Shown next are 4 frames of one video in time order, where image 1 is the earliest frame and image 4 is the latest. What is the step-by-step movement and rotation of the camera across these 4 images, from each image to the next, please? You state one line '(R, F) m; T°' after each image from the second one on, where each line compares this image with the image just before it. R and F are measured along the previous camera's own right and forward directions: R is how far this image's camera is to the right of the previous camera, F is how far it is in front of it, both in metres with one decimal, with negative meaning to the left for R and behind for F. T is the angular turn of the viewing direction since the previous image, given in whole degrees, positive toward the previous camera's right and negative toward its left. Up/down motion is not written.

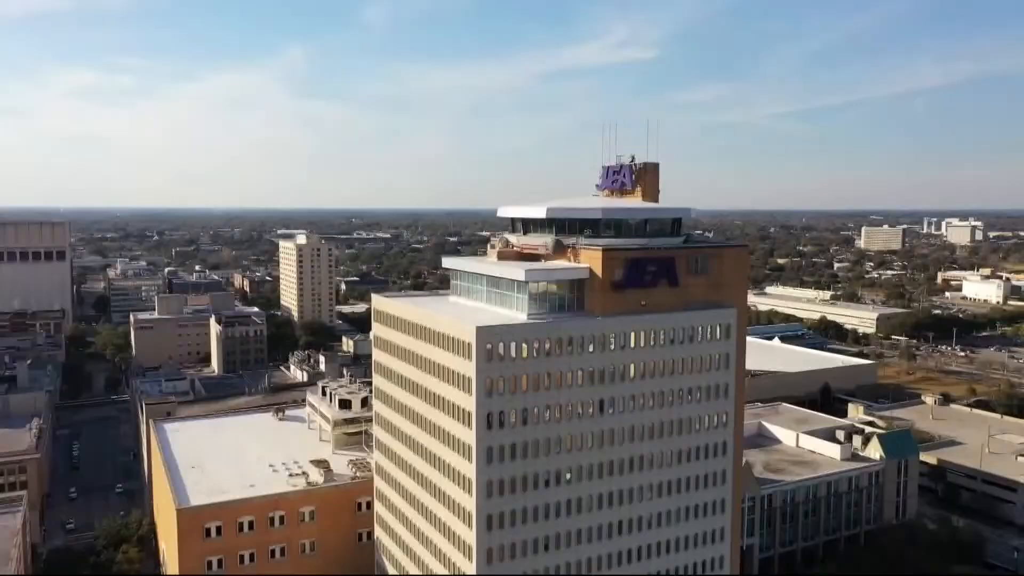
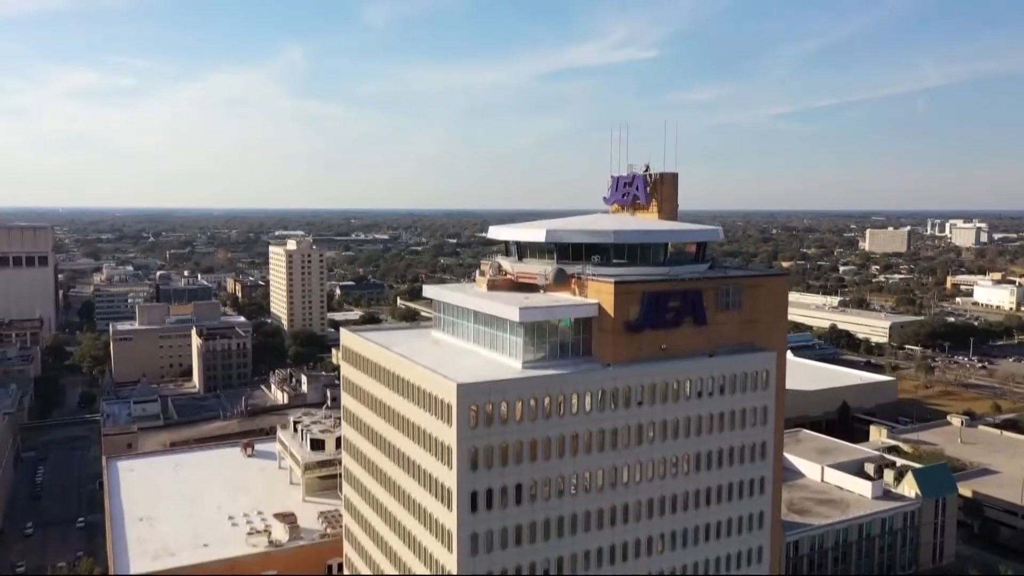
(+0.4, +7.3) m; 0°
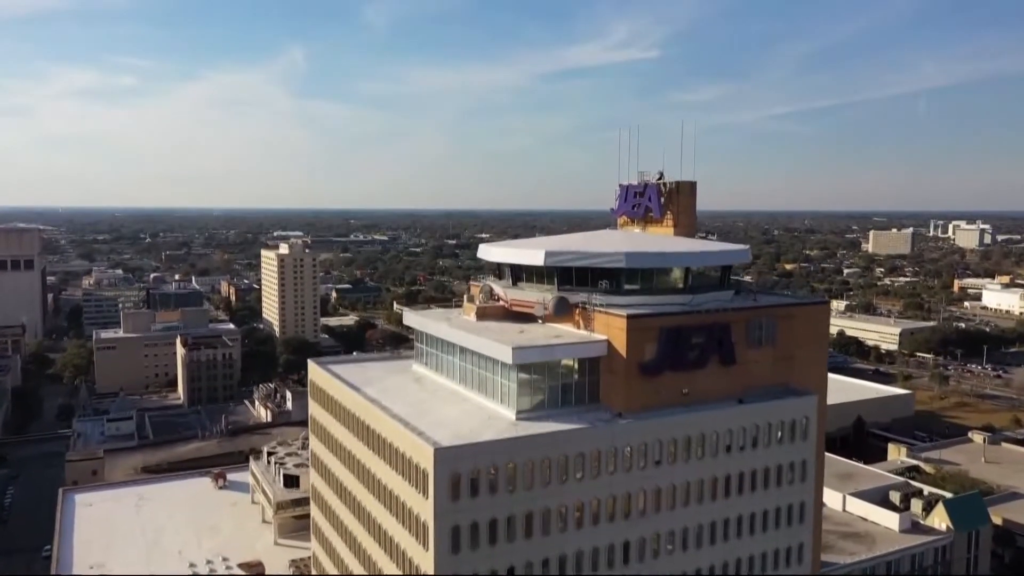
(+0.3, +5.4) m; 0°
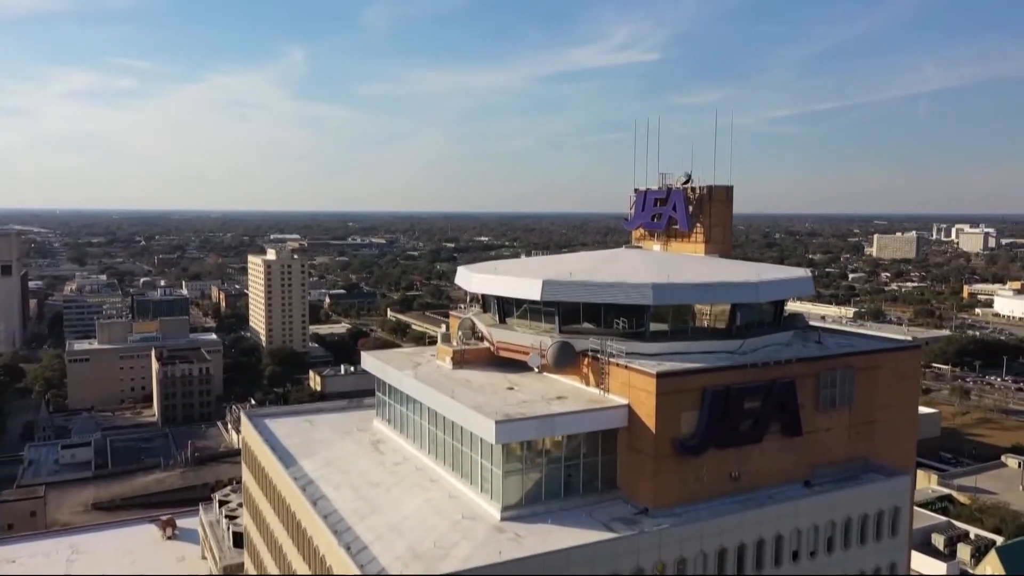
(+0.4, +7.6) m; 0°
